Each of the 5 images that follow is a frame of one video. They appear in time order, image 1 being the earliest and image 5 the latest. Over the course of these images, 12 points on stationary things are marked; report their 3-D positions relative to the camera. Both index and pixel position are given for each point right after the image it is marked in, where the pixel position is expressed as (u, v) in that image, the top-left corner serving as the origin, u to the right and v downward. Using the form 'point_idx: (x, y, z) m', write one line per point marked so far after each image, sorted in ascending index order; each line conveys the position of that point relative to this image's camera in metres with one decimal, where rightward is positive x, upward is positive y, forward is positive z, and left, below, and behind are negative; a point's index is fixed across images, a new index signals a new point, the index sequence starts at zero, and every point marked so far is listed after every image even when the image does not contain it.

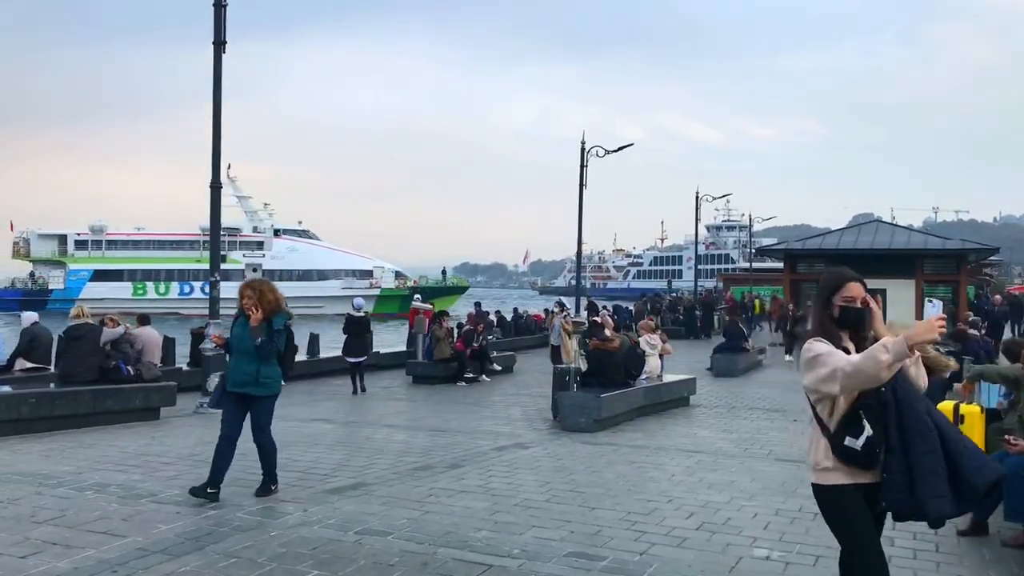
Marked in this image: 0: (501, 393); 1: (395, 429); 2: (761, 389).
0: (-0.2, -1.4, +15.7) m
1: (-1.1, -1.3, +10.9) m
2: (+3.7, -1.5, +17.3) m
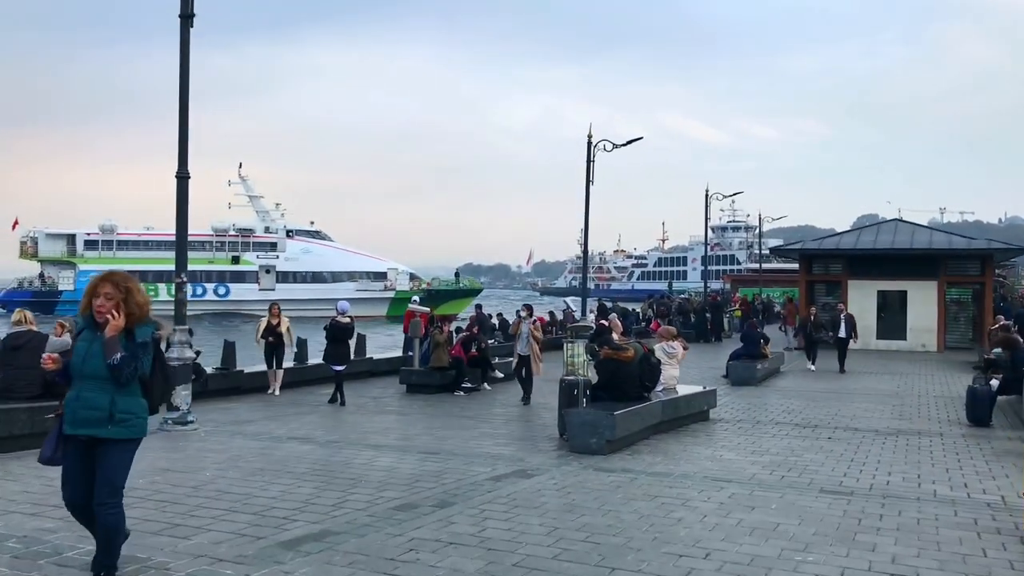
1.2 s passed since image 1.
0: (-0.1, -1.5, +14.4) m
1: (-1.1, -1.4, +9.6) m
2: (+3.7, -1.5, +15.9) m
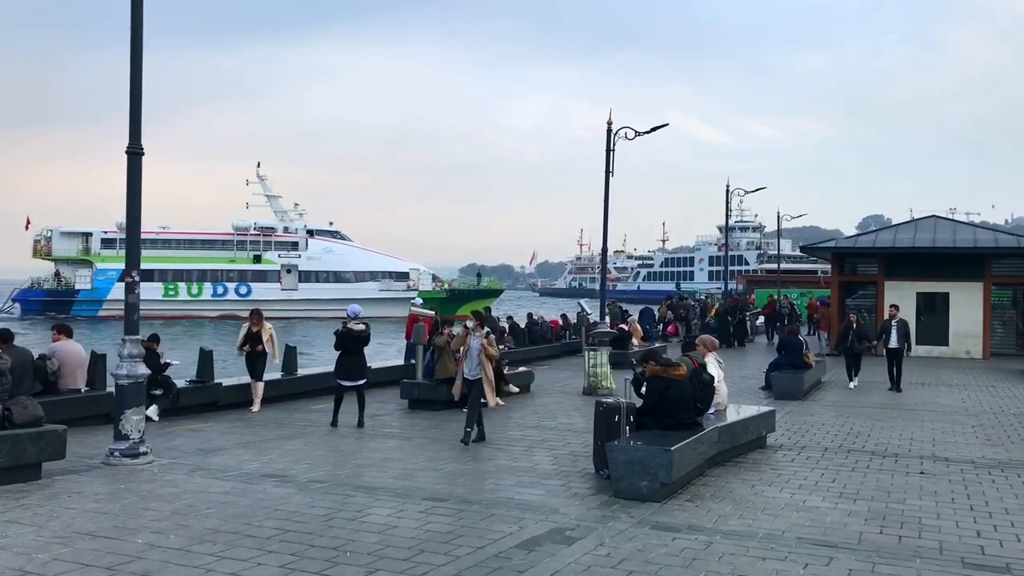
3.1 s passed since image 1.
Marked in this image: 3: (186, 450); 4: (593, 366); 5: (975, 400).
0: (+0.1, -1.5, +12.4) m
1: (-0.9, -1.4, +7.6) m
2: (+4.0, -1.6, +13.9) m
3: (-2.8, -1.4, +9.8) m
4: (+1.2, -1.1, +16.7) m
5: (+6.4, -1.5, +15.9) m
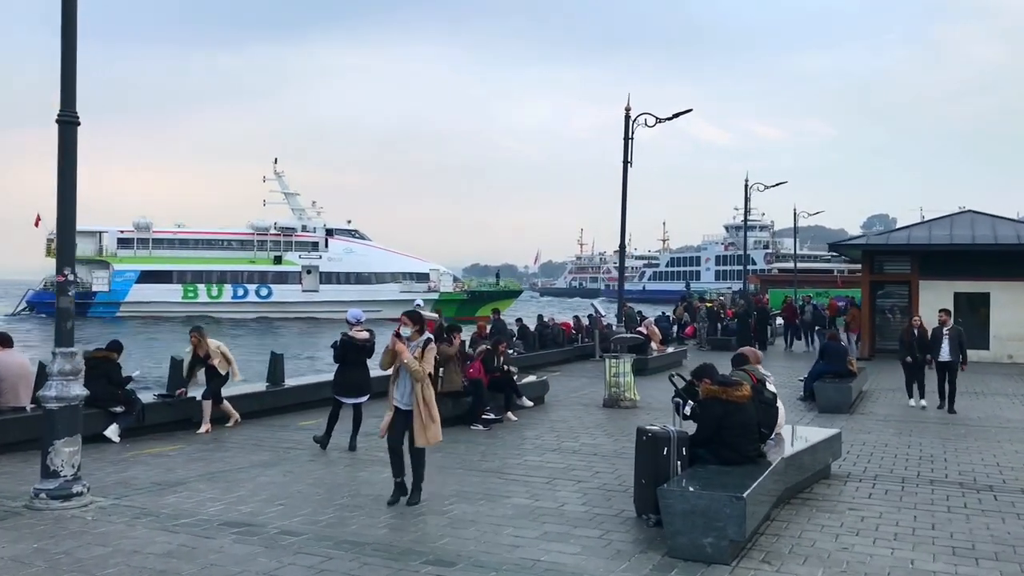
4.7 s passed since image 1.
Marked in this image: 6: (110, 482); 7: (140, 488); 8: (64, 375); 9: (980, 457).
0: (+0.2, -1.5, +10.7) m
1: (-0.8, -1.4, +5.8) m
2: (+4.1, -1.6, +12.2) m
3: (-2.6, -1.4, +8.1) m
4: (+1.3, -1.1, +15.0) m
5: (+6.5, -1.5, +14.1) m
6: (-2.9, -1.4, +8.2) m
7: (-2.6, -1.4, +8.0) m
8: (-2.8, -0.5, +7.2) m
9: (+4.2, -1.5, +10.4) m
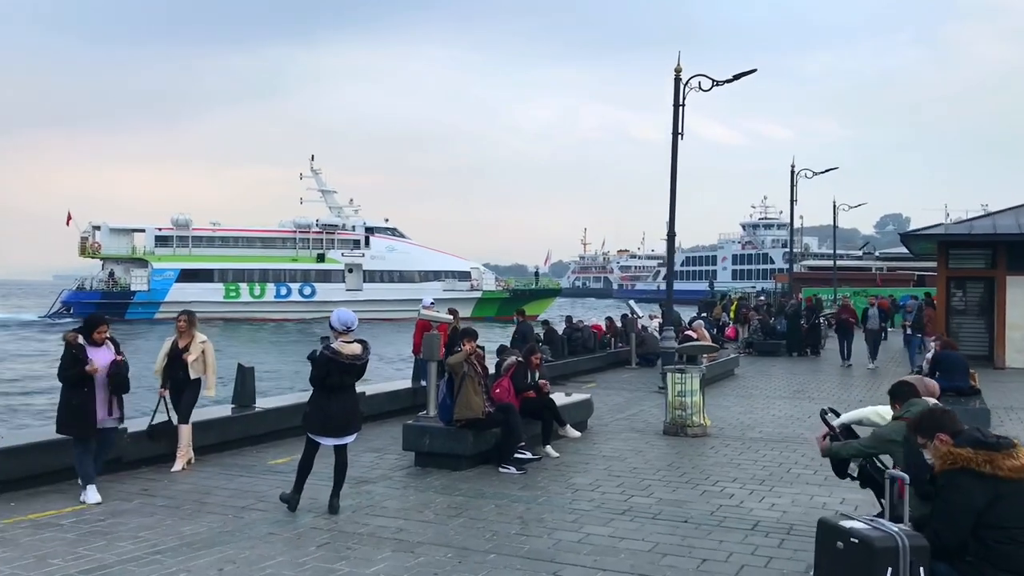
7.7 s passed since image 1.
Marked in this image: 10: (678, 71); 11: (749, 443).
0: (+0.5, -1.4, +7.4) m
1: (-0.5, -1.3, +2.6) m
2: (+4.5, -1.5, +8.9) m
3: (-2.3, -1.3, +4.9) m
4: (+1.7, -1.1, +11.7) m
5: (+6.9, -1.5, +10.8) m
6: (-2.6, -1.3, +5.0) m
7: (-2.3, -1.3, +4.8) m
8: (-2.5, -0.5, +4.0) m
9: (+4.6, -1.5, +7.1) m
10: (+2.4, +3.2, +16.8) m
11: (+2.3, -1.5, +11.2) m
